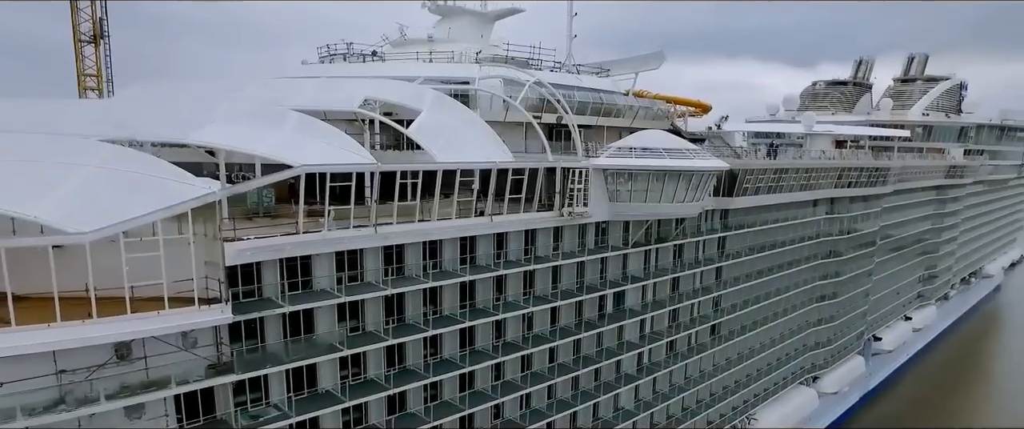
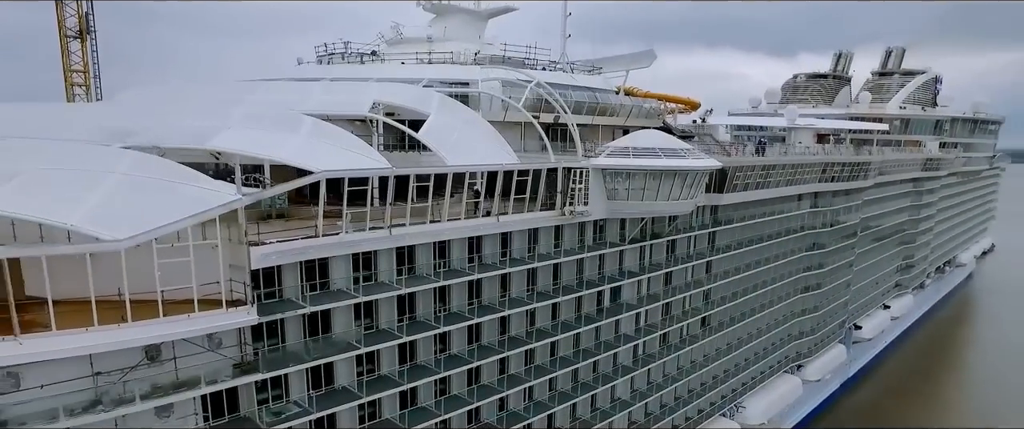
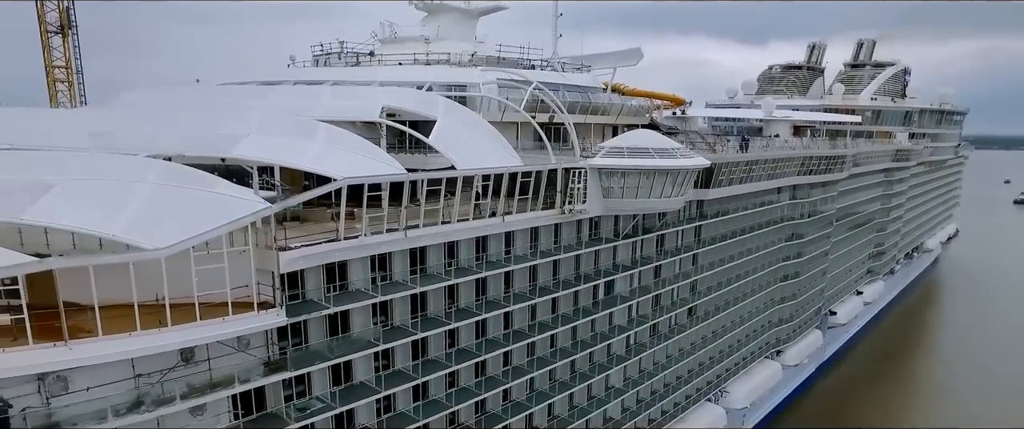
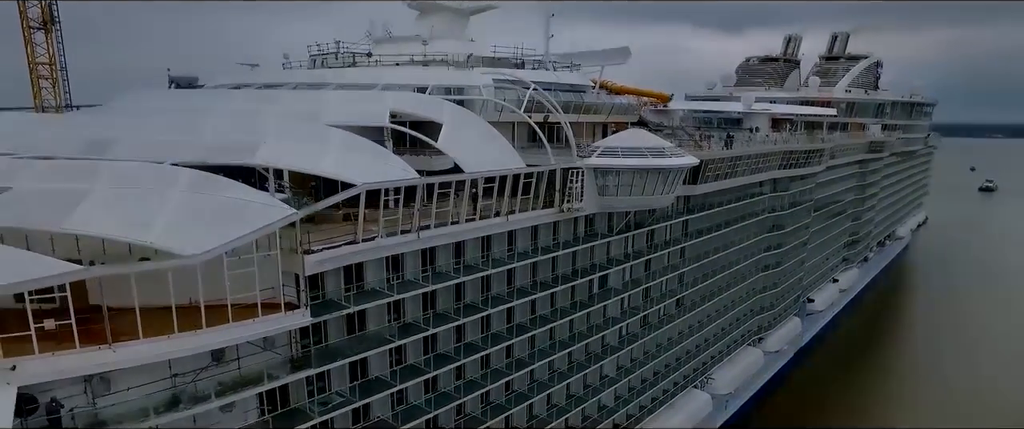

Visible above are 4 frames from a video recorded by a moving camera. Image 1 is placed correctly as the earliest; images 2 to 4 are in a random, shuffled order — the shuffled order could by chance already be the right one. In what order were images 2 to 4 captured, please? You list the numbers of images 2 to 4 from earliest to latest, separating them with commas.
2, 3, 4
